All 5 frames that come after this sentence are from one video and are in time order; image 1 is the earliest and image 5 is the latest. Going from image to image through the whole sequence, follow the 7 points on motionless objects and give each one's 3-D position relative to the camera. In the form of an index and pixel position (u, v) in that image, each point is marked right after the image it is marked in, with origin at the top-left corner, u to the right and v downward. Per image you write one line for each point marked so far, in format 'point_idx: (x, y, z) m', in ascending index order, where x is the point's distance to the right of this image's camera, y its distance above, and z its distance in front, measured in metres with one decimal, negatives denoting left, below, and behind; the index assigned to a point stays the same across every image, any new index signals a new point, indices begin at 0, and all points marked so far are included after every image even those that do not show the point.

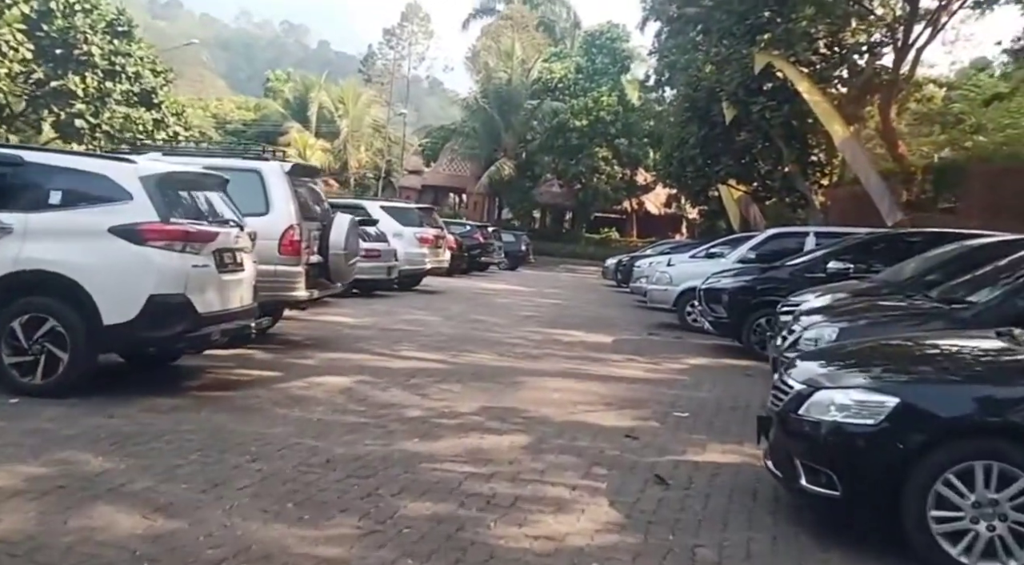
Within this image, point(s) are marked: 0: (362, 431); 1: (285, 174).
0: (-1.1, -1.1, +7.4) m
1: (-2.4, +1.2, +11.1) m
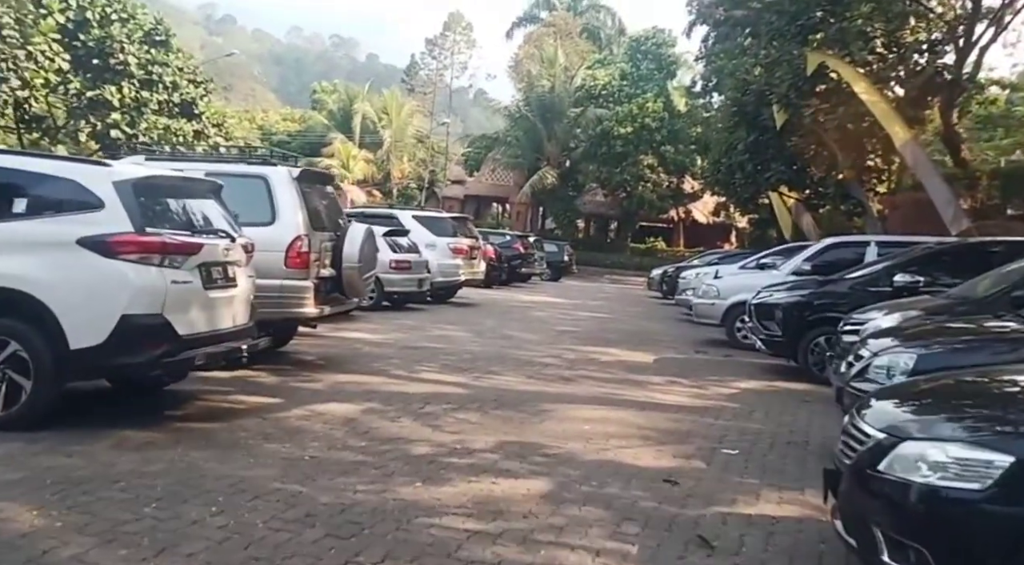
0: (-1.0, -1.2, +6.4) m
1: (-2.1, +1.0, +10.1) m
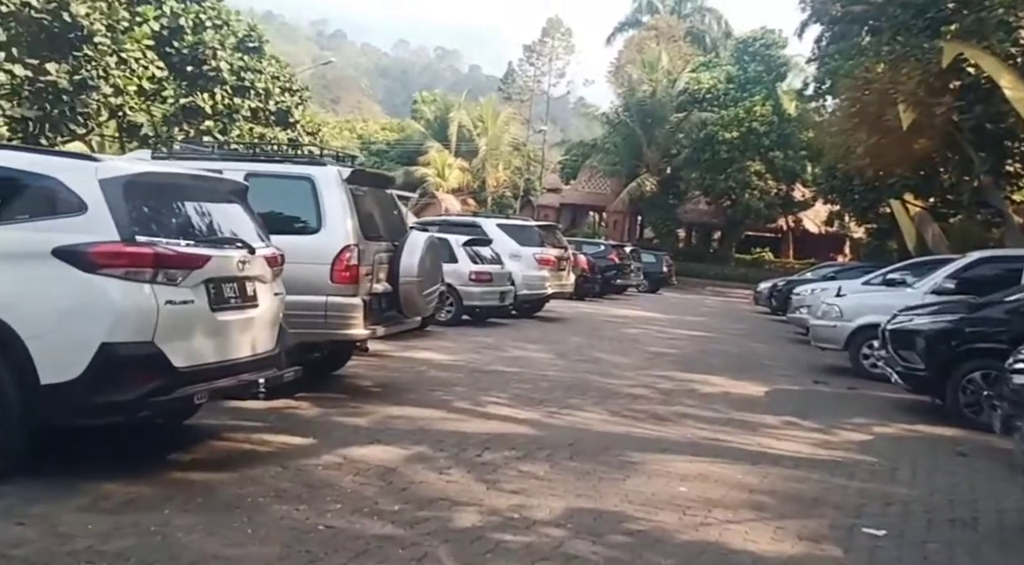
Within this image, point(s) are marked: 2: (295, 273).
0: (-0.6, -1.3, +4.9) m
1: (-1.4, +0.9, +8.8) m
2: (-1.8, +0.1, +8.5) m
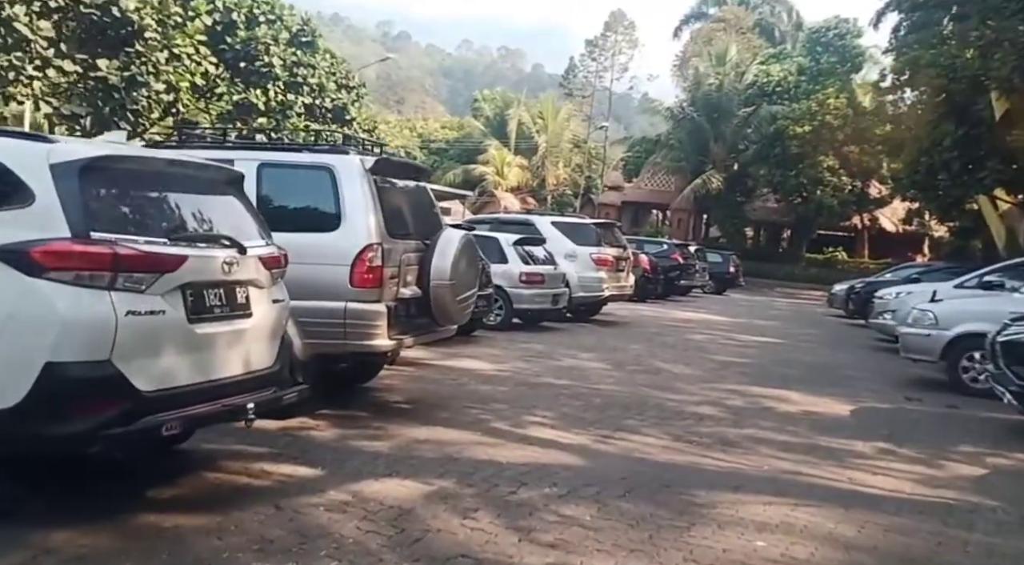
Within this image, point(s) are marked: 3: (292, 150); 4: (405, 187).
0: (-0.5, -1.3, +3.8) m
1: (-1.1, +0.8, +7.7) m
2: (-1.5, +0.1, +7.5) m
3: (-1.7, +1.0, +8.0) m
4: (-0.8, +0.8, +8.3) m
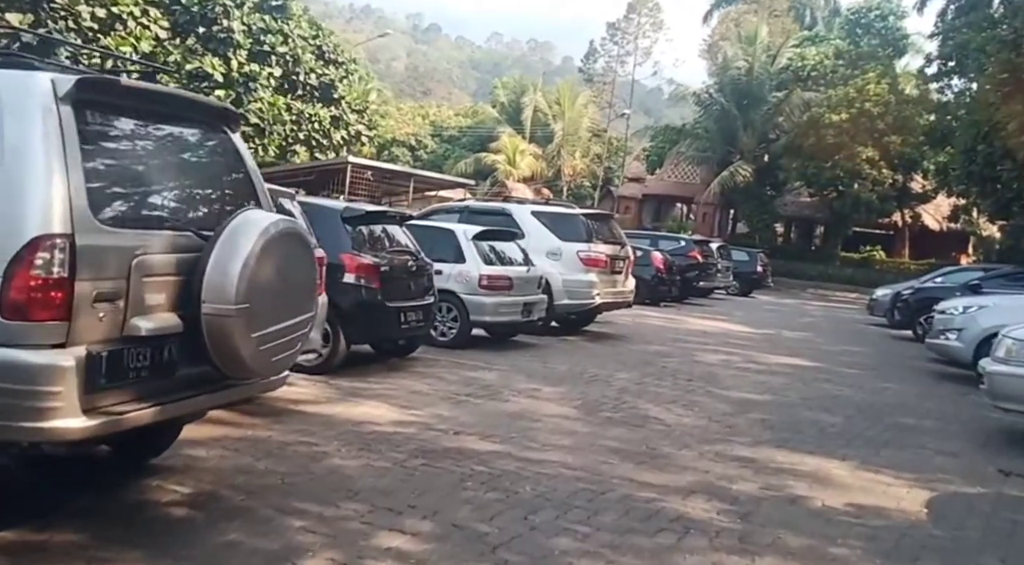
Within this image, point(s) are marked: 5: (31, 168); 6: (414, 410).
0: (-1.4, -1.4, +0.3) m
1: (-1.8, +0.7, +4.2) m
2: (-2.2, 0.0, +4.0) m
3: (-2.4, +0.9, +4.5) m
4: (-1.5, +0.7, +4.8) m
5: (-1.8, +0.4, +4.0) m
6: (-0.8, -1.0, +8.3) m
